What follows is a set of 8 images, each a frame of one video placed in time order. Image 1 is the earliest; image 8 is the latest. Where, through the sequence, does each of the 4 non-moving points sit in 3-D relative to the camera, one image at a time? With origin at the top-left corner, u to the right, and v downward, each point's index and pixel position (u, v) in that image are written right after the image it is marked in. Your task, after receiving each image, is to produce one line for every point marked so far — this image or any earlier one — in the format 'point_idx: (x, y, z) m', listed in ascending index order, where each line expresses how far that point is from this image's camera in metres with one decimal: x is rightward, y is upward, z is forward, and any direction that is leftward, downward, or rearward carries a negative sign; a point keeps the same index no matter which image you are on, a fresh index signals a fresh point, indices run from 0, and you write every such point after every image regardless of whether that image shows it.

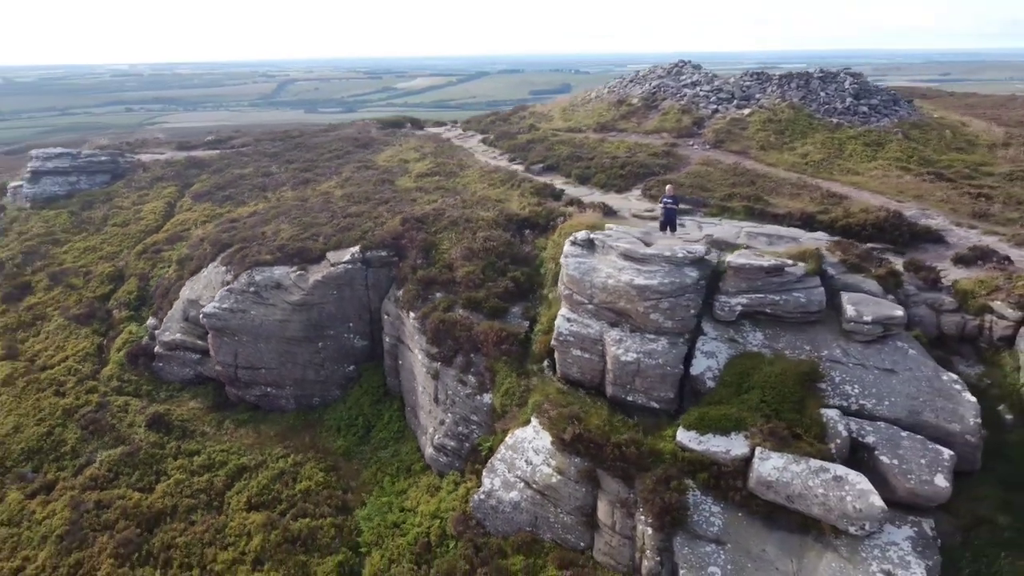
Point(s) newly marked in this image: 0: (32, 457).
0: (-11.2, -3.9, +18.9) m
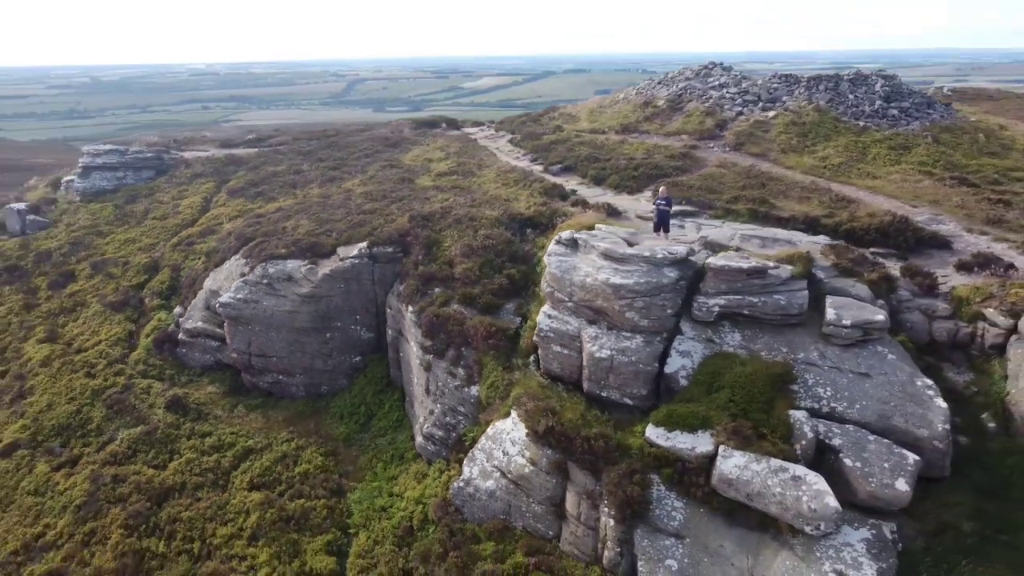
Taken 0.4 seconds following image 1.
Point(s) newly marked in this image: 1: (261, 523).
0: (-11.3, -3.6, +20.3) m
1: (-5.3, -4.9, +17.0) m
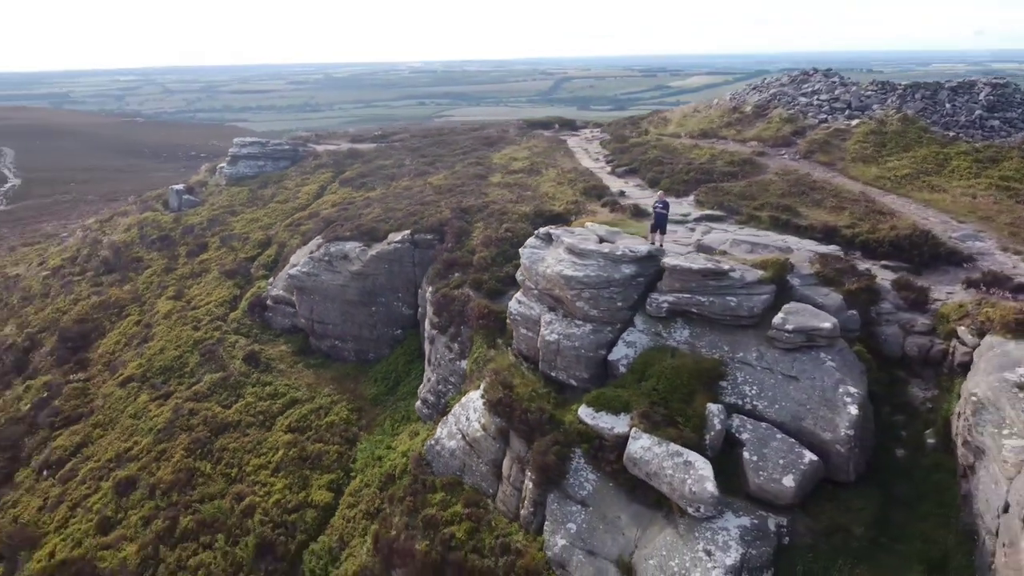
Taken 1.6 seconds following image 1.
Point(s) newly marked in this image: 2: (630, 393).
0: (-10.7, -2.6, +24.9) m
1: (-5.7, -4.2, +20.2) m
2: (+2.3, -2.0, +15.6) m
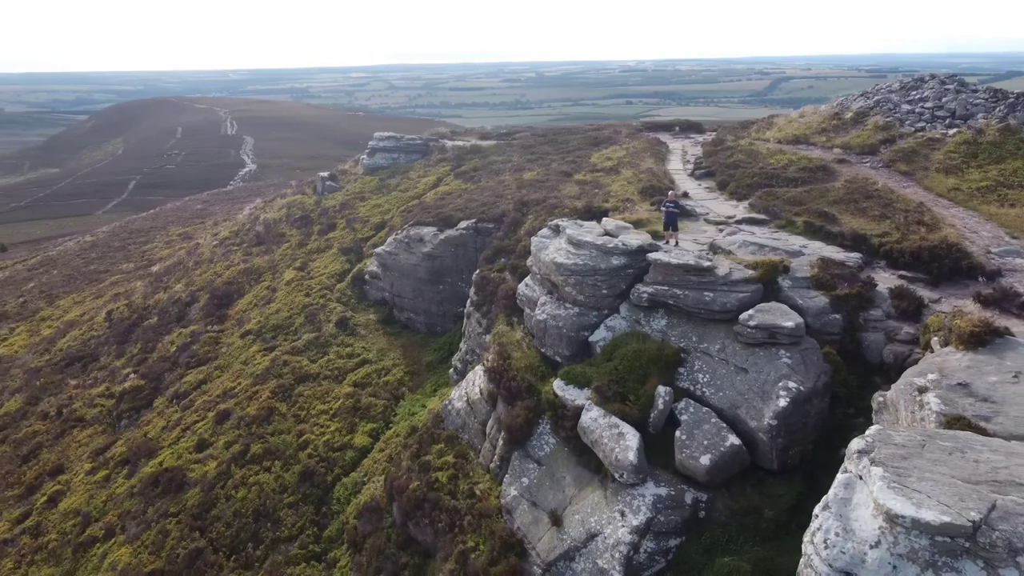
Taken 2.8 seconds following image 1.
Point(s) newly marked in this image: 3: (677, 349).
0: (-8.6, -1.5, +29.3) m
1: (-5.0, -3.4, +23.7) m
2: (+1.8, -1.8, +17.3) m
3: (+3.4, -1.3, +17.0) m
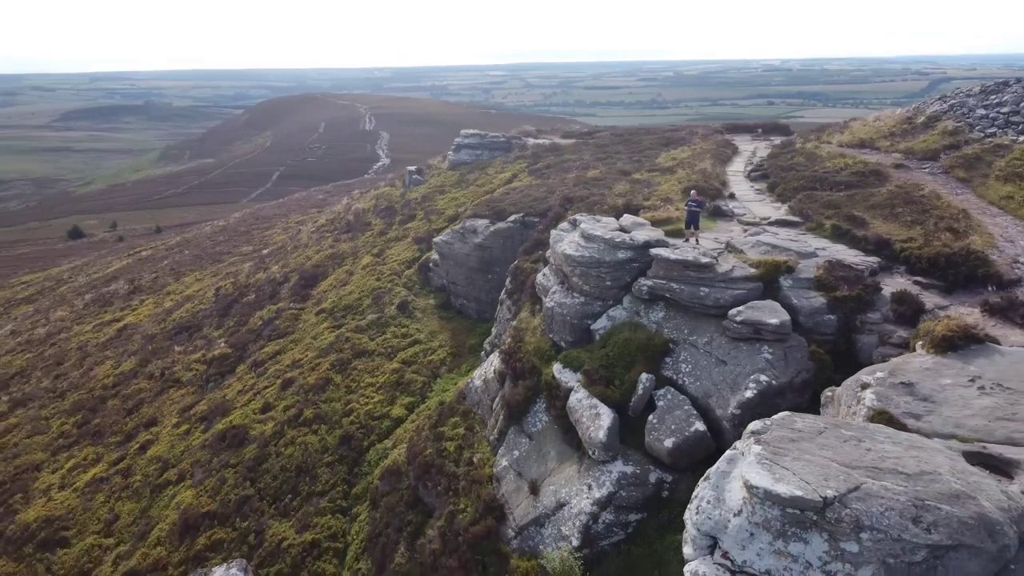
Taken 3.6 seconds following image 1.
0: (-6.5, -0.8, +31.9) m
1: (-4.0, -2.9, +25.8) m
2: (+1.8, -1.5, +18.4) m
3: (+3.4, -1.2, +17.9) m
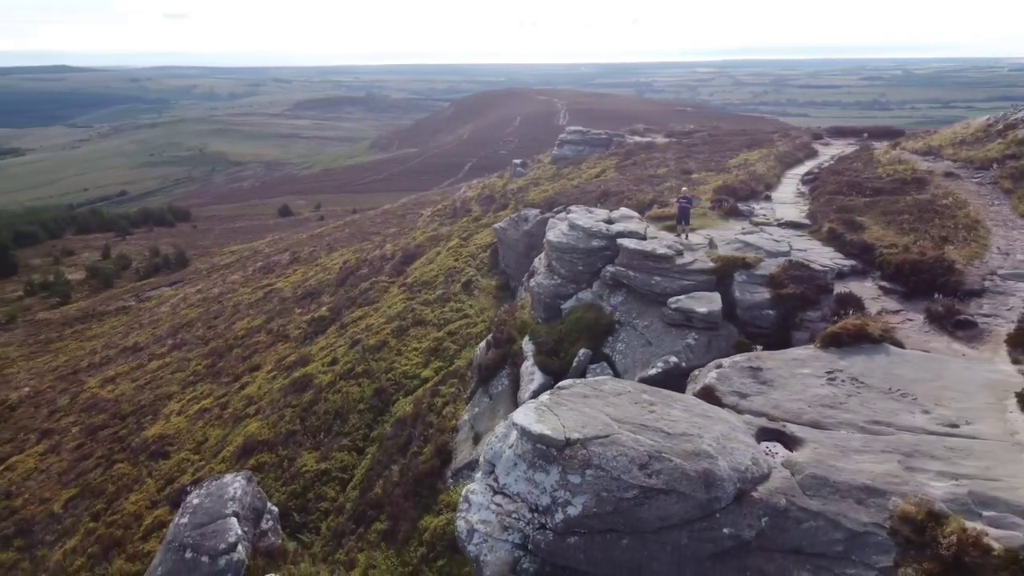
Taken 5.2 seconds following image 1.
0: (-3.9, +0.2, +35.6) m
1: (-3.0, -2.1, +29.1) m
2: (+1.0, -1.1, +20.5) m
3: (+2.4, -0.8, +19.6) m
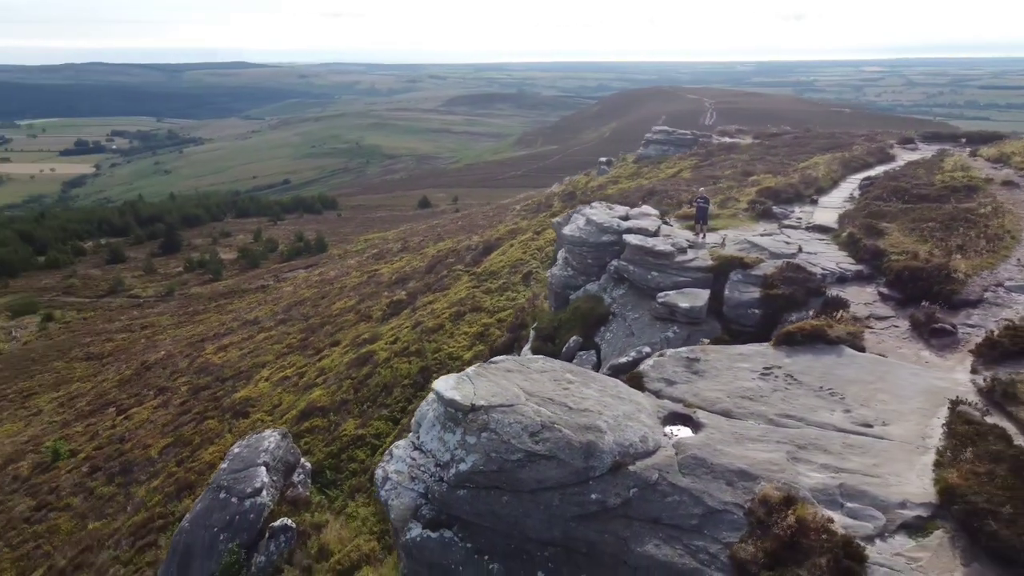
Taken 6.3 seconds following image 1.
0: (-1.0, +0.7, +37.4) m
1: (-1.4, -1.6, +30.8) m
2: (+1.1, -0.8, +21.8) m
3: (+2.4, -0.6, +20.6) m
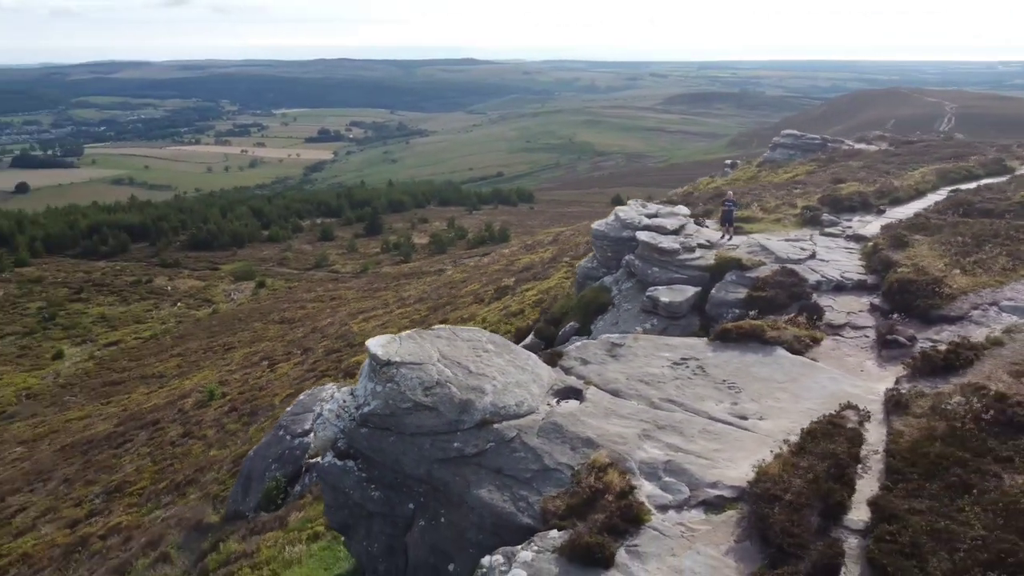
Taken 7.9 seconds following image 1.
0: (+3.5, +1.0, +39.1) m
1: (+1.4, -1.2, +32.8) m
2: (+1.6, -0.5, +23.3) m
3: (+2.6, -0.4, +21.9) m
